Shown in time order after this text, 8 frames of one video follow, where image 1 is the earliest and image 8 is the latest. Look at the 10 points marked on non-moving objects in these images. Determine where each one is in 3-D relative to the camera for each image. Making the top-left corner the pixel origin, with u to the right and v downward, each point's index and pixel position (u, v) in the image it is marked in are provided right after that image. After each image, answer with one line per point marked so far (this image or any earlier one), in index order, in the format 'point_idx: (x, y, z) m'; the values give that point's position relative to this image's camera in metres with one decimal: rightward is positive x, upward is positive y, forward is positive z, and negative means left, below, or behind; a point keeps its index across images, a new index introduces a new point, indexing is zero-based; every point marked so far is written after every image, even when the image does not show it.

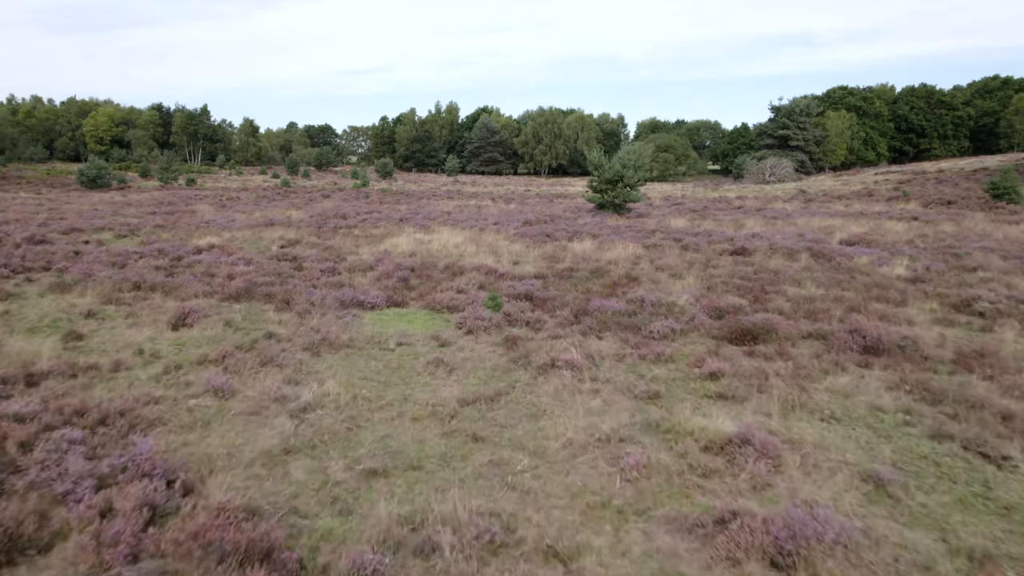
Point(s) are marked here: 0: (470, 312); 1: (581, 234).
0: (-0.7, -0.4, +9.2) m
1: (+2.4, +1.8, +19.1) m
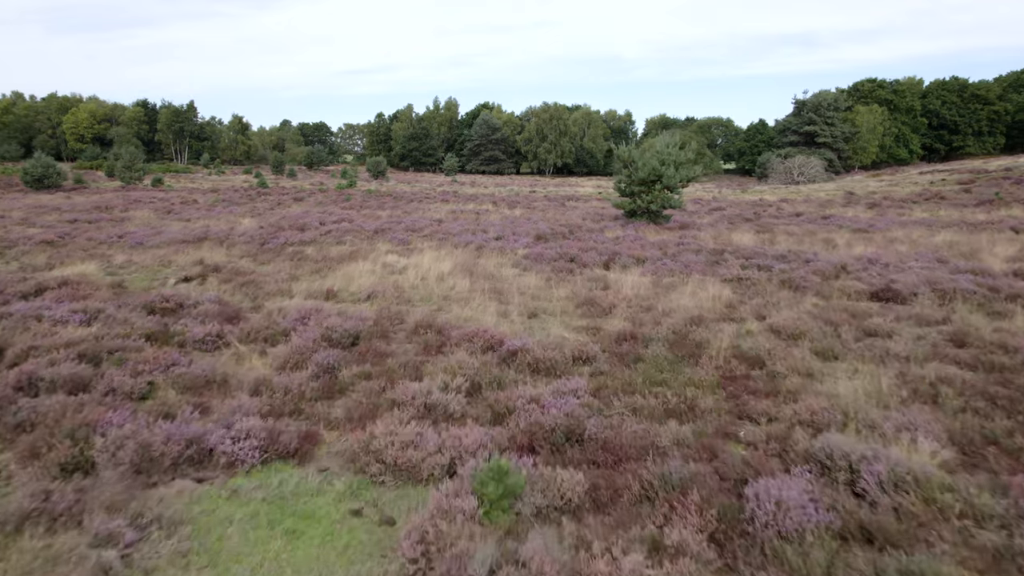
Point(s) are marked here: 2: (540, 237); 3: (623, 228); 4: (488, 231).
0: (-0.5, -1.5, +3.7) m
1: (+2.6, +0.7, +13.6) m
2: (+0.9, +1.5, +17.1) m
3: (+3.8, +2.0, +19.2) m
4: (-0.8, +1.9, +19.1) m
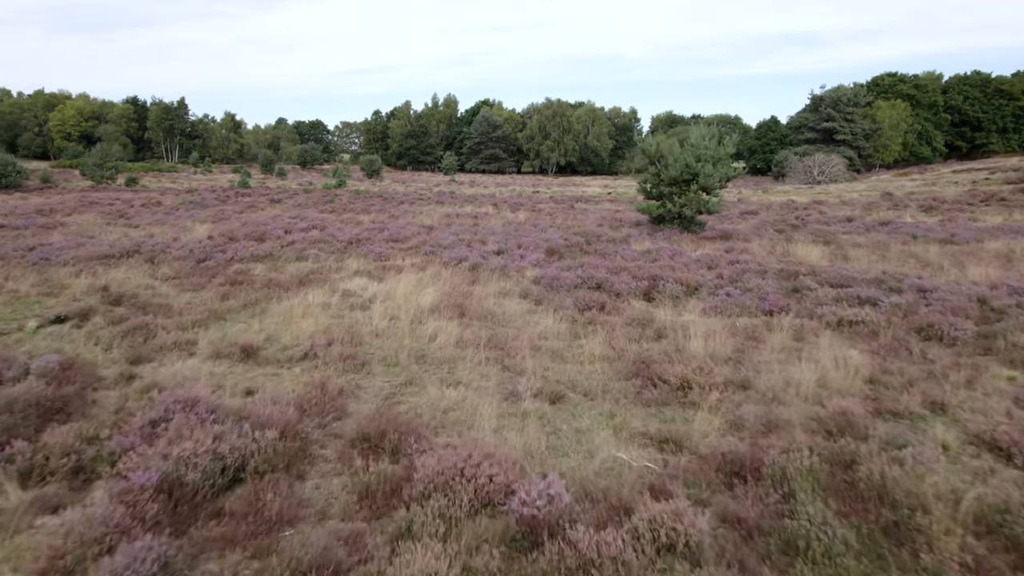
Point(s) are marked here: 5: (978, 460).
0: (-0.4, -2.1, +0.2) m
1: (+2.7, +0.1, +10.1) m
2: (+1.0, +0.8, +13.6) m
3: (+3.9, +1.3, +15.7) m
4: (-0.7, +1.2, +15.6) m
5: (+3.5, -1.3, +4.2) m
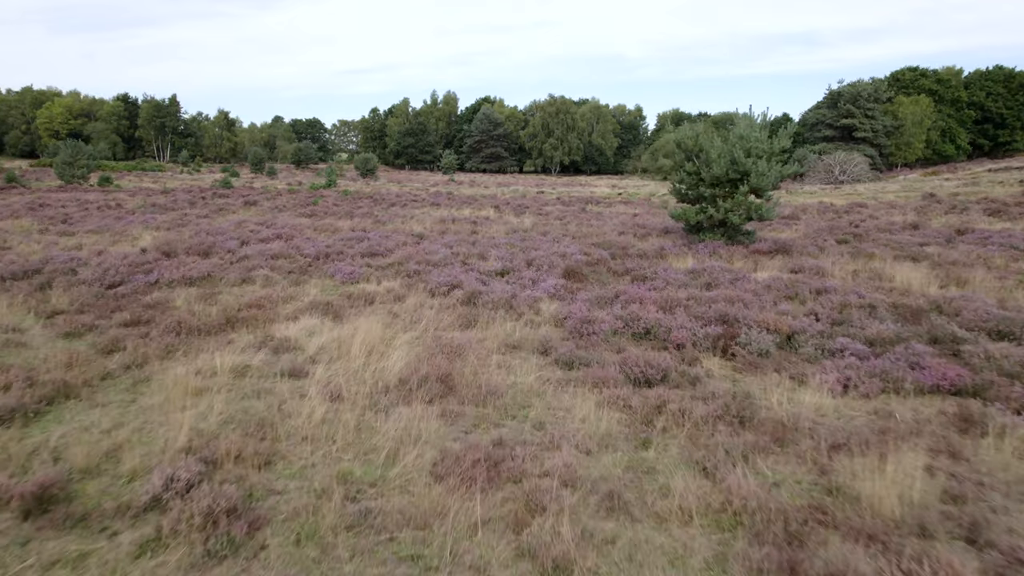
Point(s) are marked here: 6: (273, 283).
0: (-0.2, -2.8, -2.9) m
1: (+2.9, -0.5, +6.9) m
2: (+1.2, +0.2, +10.4) m
3: (+4.1, +0.7, +12.6) m
4: (-0.5, +0.6, +12.4) m
5: (+3.7, -1.9, +1.0) m
6: (-4.6, +0.1, +10.7) m
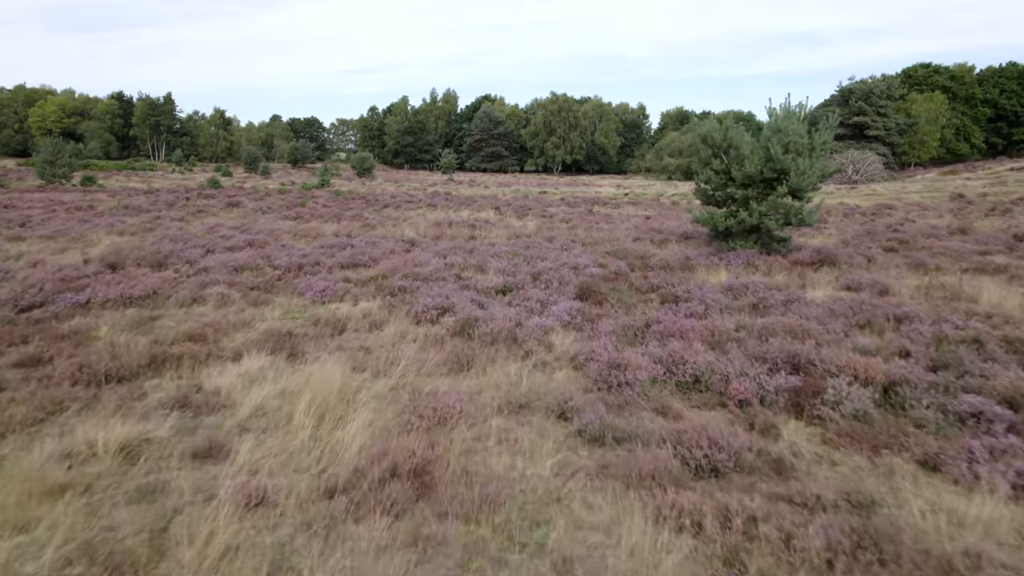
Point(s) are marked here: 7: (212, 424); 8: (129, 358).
0: (-0.2, -3.1, -4.7) m
1: (+2.9, -0.9, +5.1) m
2: (+1.2, -0.1, +8.6) m
3: (+4.1, +0.4, +10.8) m
4: (-0.5, +0.3, +10.6) m
5: (+3.7, -2.2, -0.7) m
6: (-4.5, -0.2, +8.9) m
7: (-2.6, -1.1, +4.7) m
8: (-4.3, -0.8, +6.2) m
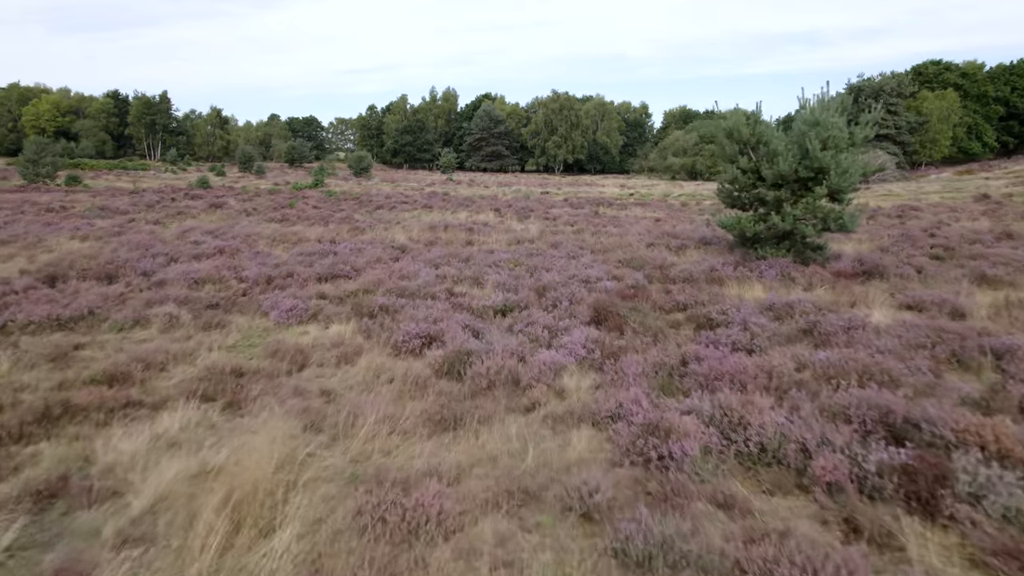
0: (-0.2, -3.4, -6.2) m
1: (+2.9, -1.1, +3.7) m
2: (+1.2, -0.4, +7.2) m
3: (+4.1, +0.1, +9.3) m
4: (-0.5, 0.0, +9.2) m
5: (+3.7, -2.5, -2.2) m
6: (-4.5, -0.5, +7.5) m
7: (-2.6, -1.4, +3.3) m
8: (-4.3, -1.1, +4.8) m
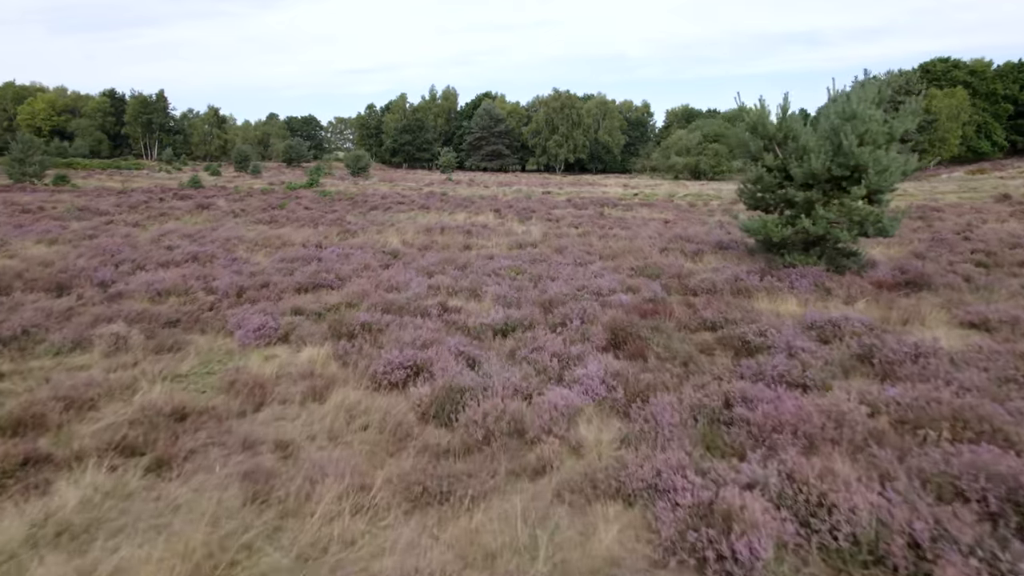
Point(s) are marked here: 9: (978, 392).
0: (-0.2, -3.6, -7.2) m
1: (+3.0, -1.3, +2.6) m
2: (+1.3, -0.6, +6.1) m
3: (+4.2, -0.1, +8.3) m
4: (-0.4, -0.2, +8.1) m
5: (+3.7, -2.7, -3.3) m
6: (-4.5, -0.7, +6.4) m
7: (-2.5, -1.6, +2.2) m
8: (-4.2, -1.3, +3.7) m
9: (+3.8, -0.9, +4.6) m
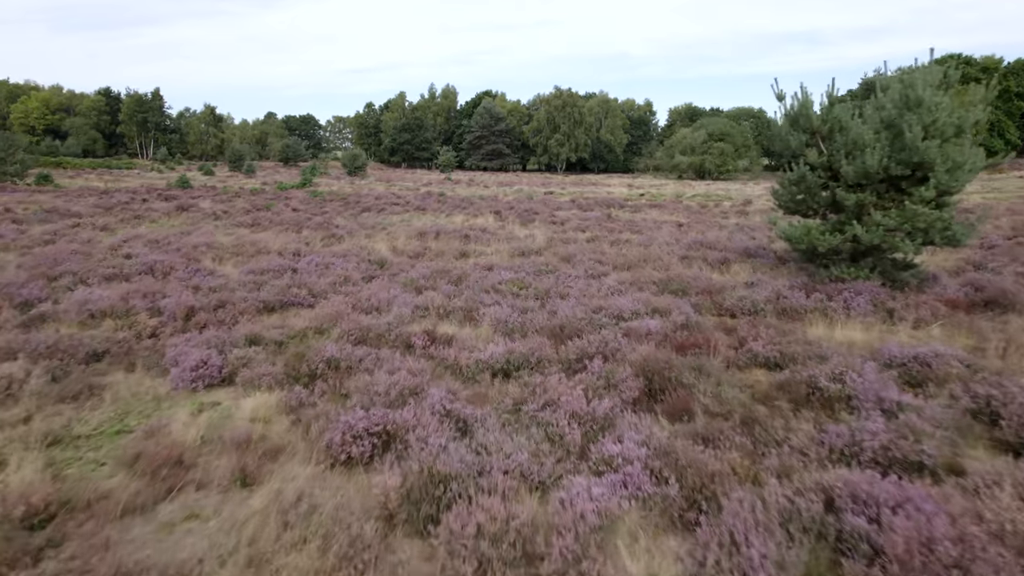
0: (-0.2, -3.9, -8.7) m
1: (+3.0, -1.6, +1.2) m
2: (+1.3, -0.8, +4.7) m
3: (+4.2, -0.4, +6.8) m
4: (-0.4, -0.4, +6.7) m
5: (+3.8, -3.0, -4.7) m
6: (-4.4, -1.0, +5.0) m
7: (-2.5, -1.9, +0.8) m
8: (-4.2, -1.5, +2.3) m
9: (+3.9, -1.2, +3.2) m
